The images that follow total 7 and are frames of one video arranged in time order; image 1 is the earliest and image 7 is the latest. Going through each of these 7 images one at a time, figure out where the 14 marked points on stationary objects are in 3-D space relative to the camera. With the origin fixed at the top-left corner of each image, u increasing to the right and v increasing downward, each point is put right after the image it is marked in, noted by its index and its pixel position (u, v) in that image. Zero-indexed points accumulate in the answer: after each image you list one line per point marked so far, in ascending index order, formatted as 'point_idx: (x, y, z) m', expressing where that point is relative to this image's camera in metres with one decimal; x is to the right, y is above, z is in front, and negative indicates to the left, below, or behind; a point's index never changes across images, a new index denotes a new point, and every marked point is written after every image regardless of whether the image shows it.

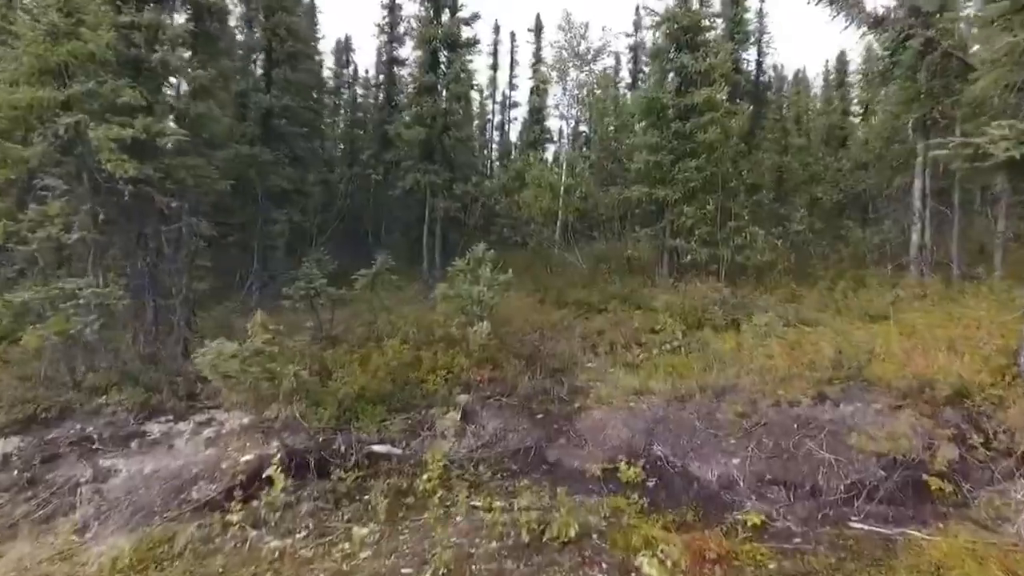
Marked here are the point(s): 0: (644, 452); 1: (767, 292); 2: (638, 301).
0: (+1.9, -2.4, +8.5) m
1: (+7.2, -0.2, +17.2) m
2: (+3.6, -0.8, +17.5) m
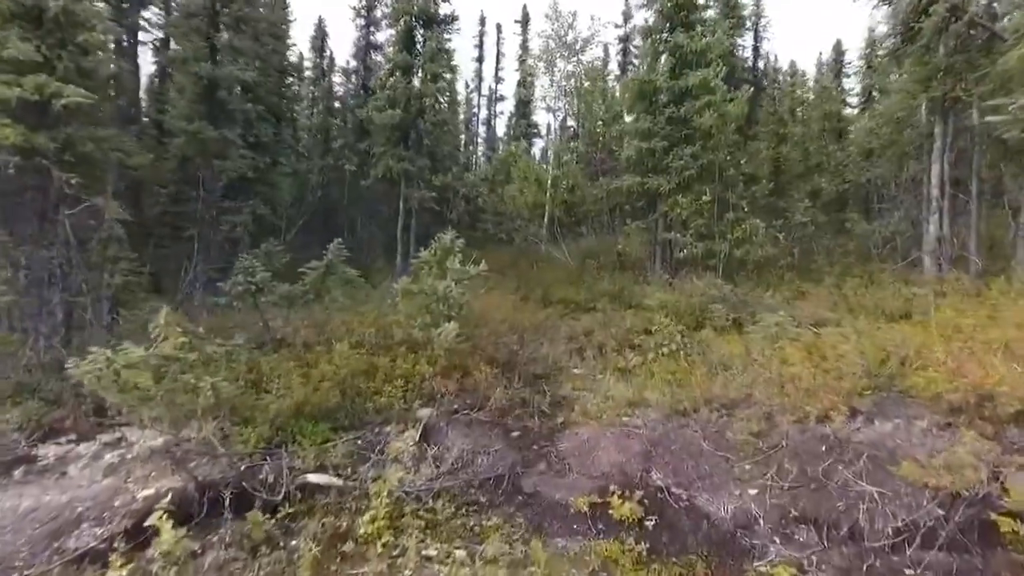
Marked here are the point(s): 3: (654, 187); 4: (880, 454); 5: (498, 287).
0: (+1.5, -2.3, +7.0) m
1: (+6.7, -0.1, +15.7) m
2: (+3.1, -0.7, +16.0) m
3: (+4.4, +3.1, +18.0) m
4: (+4.2, -1.9, +6.9) m
5: (-1.1, -0.6, +17.6) m
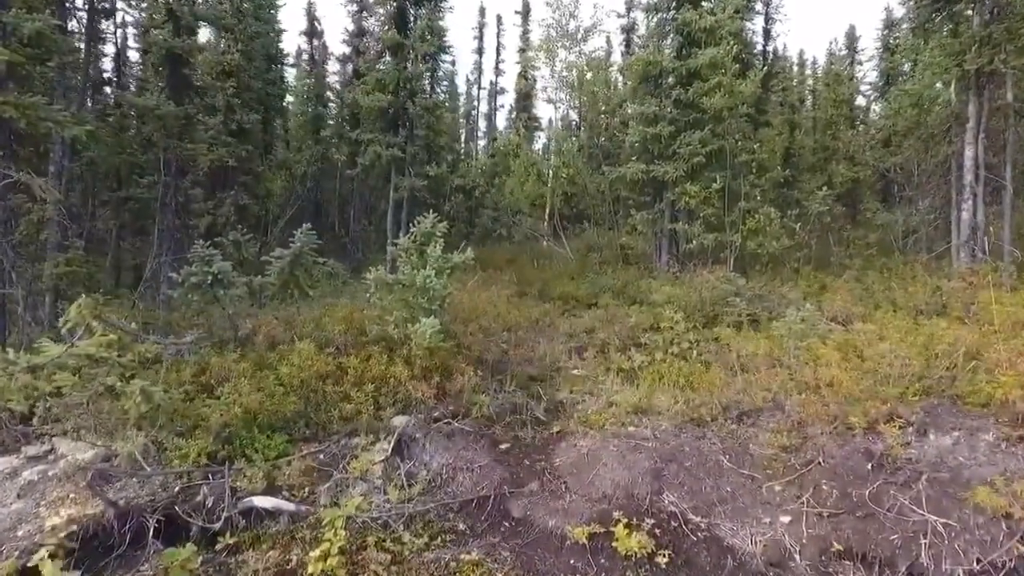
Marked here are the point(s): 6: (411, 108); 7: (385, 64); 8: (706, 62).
0: (+1.4, -2.1, +5.9) m
1: (+6.6, 0.0, +14.6) m
2: (+3.0, -0.5, +14.9) m
3: (+4.3, +3.2, +16.8) m
4: (+4.1, -1.8, +5.7) m
5: (-1.2, -0.5, +16.5) m
6: (-3.1, +5.4, +18.4) m
7: (-3.9, +6.8, +18.3) m
8: (+5.5, +6.4, +16.9) m
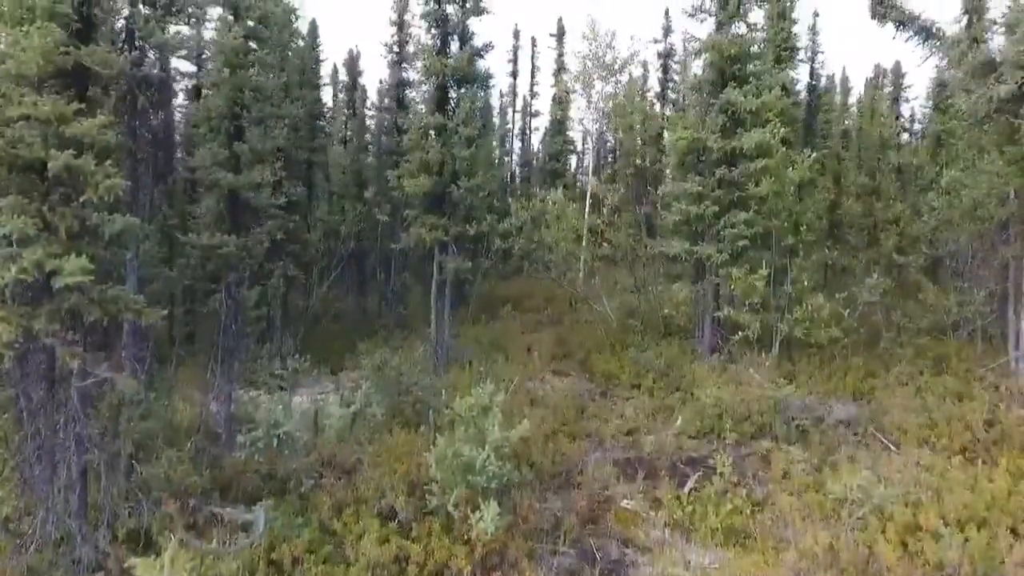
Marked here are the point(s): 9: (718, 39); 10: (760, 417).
0: (+2.0, -4.6, +6.0) m
1: (+7.7, -2.4, +14.4) m
2: (+4.1, -2.9, +14.8) m
3: (+5.5, +0.8, +16.7) m
4: (+4.7, -4.3, +5.7) m
5: (0.0, -2.9, +16.7) m
6: (-1.8, +3.0, +18.6) m
7: (-2.7, +4.4, +18.6) m
8: (+6.7, +4.0, +16.7) m
9: (+6.0, +7.2, +17.4) m
10: (+5.5, -2.8, +13.0) m
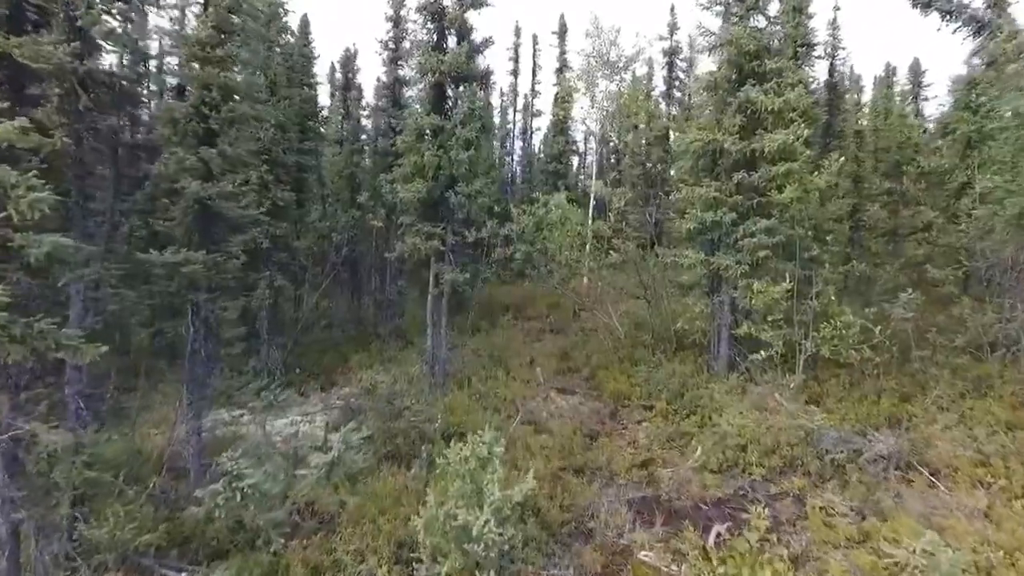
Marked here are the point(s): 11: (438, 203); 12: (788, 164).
0: (+2.1, -5.0, +4.7) m
1: (+7.7, -2.8, +13.1) m
2: (+4.1, -3.3, +13.5) m
3: (+5.5, +0.5, +15.4) m
4: (+4.8, -4.6, +4.4) m
5: (0.0, -3.3, +15.4) m
6: (-1.7, +2.6, +17.3) m
7: (-2.6, +4.1, +17.3) m
8: (+6.7, +3.6, +15.4) m
9: (+6.0, +6.9, +16.1) m
10: (+5.5, -3.1, +11.7) m
11: (-2.2, +2.5, +18.0) m
12: (+7.1, +3.2, +15.3) m
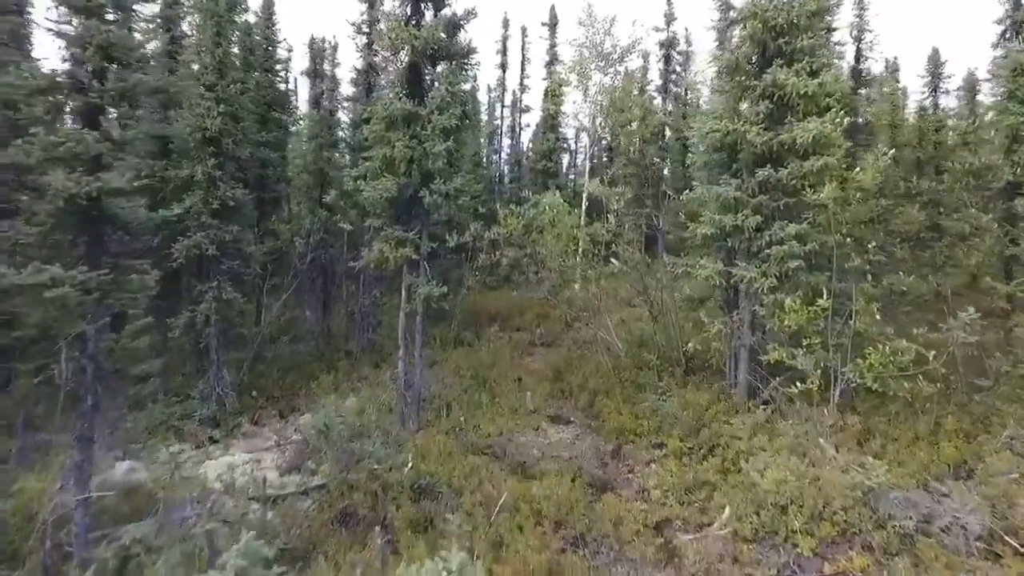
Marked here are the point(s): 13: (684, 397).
0: (+2.0, -5.4, +2.2) m
1: (+7.5, -3.1, +10.7) m
2: (+3.9, -3.7, +11.1) m
3: (+5.2, +0.1, +13.0) m
4: (+4.7, -5.0, +2.0) m
5: (-0.3, -3.6, +12.9) m
6: (-2.1, +2.3, +14.8) m
7: (-3.0, +3.7, +14.7) m
8: (+6.4, +3.3, +13.0) m
9: (+5.7, +6.5, +13.7) m
10: (+5.3, -3.5, +9.3) m
11: (-2.6, +2.2, +15.4) m
12: (+6.8, +2.8, +12.9) m
13: (+4.3, -2.7, +14.8) m
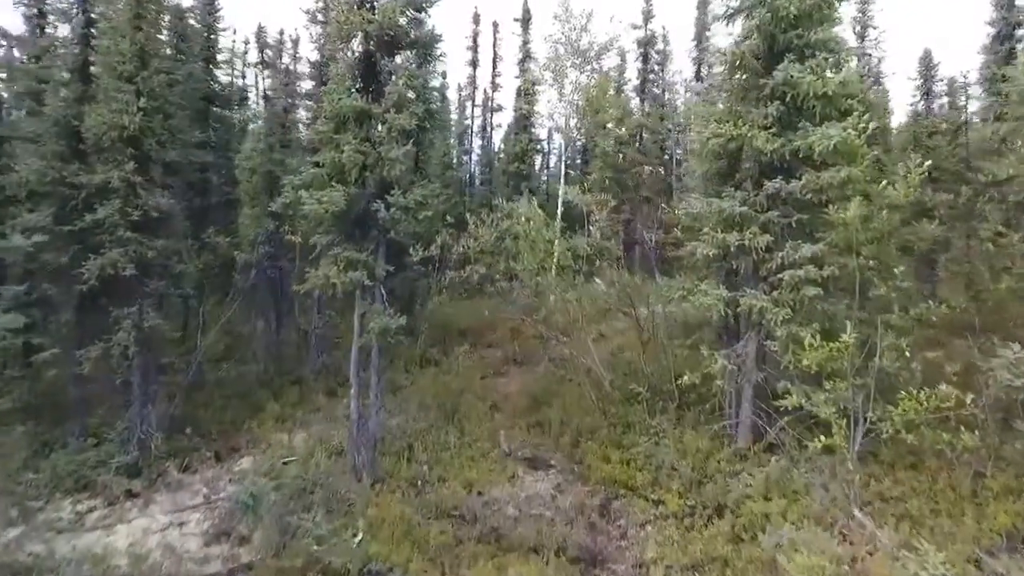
0: (+2.0, -6.0, +0.2) m
1: (+7.1, -3.7, +9.0) m
2: (+3.4, -4.3, +9.2) m
3: (+4.7, -0.5, +11.2) m
4: (+4.7, -5.6, +0.1) m
5: (-0.8, -4.2, +10.8) m
6: (-2.7, +1.7, +12.6) m
7: (-3.6, +3.1, +12.5) m
8: (+5.9, +2.7, +11.2) m
9: (+5.1, +5.9, +11.8) m
10: (+4.9, -4.1, +7.4) m
11: (-3.2, +1.6, +13.2) m
12: (+6.2, +2.2, +11.2) m
13: (+3.7, -3.3, +12.9) m
